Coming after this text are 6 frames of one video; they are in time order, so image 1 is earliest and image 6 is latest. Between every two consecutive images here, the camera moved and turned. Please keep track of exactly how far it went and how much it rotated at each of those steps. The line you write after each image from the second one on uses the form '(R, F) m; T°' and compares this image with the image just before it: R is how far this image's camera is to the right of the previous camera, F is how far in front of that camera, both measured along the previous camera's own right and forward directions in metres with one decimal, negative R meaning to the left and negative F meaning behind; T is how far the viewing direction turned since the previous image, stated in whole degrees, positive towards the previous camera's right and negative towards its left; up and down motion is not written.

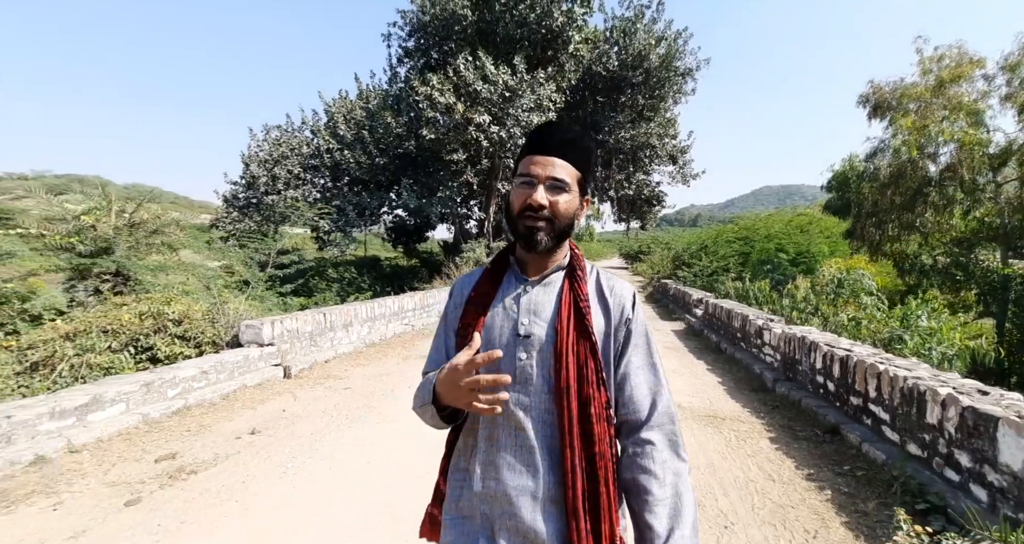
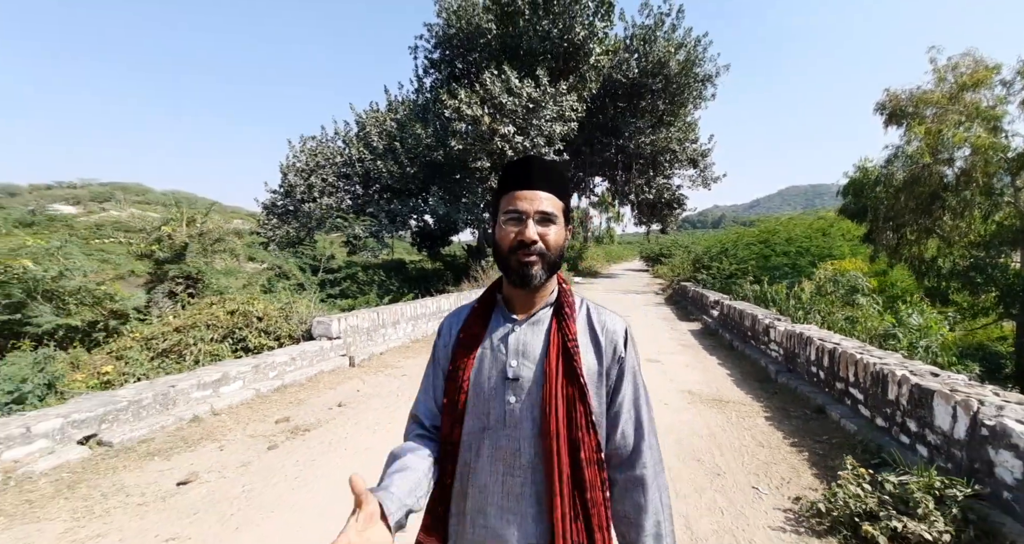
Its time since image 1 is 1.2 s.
(-0.2, -0.9) m; -3°
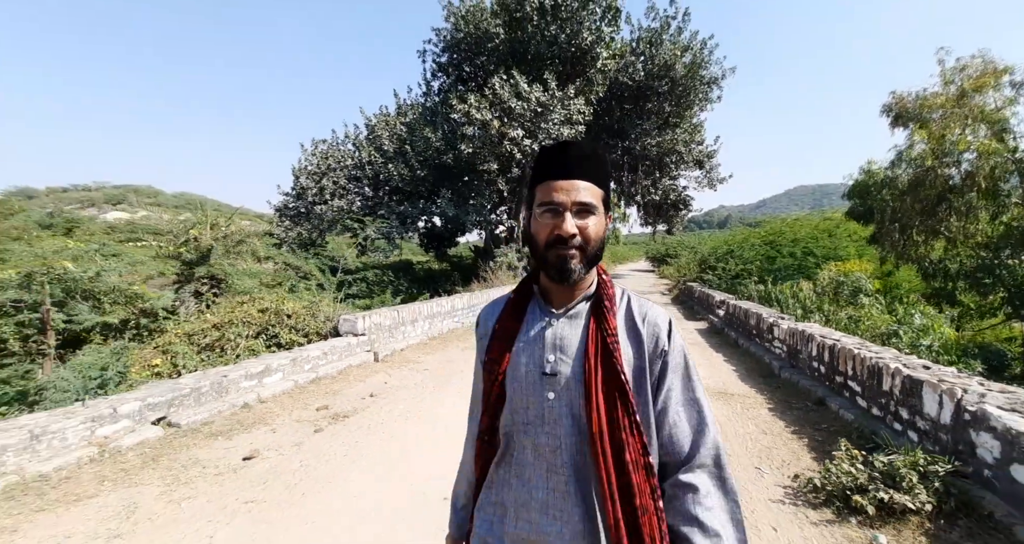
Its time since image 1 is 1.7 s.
(-0.2, -0.4) m; -1°
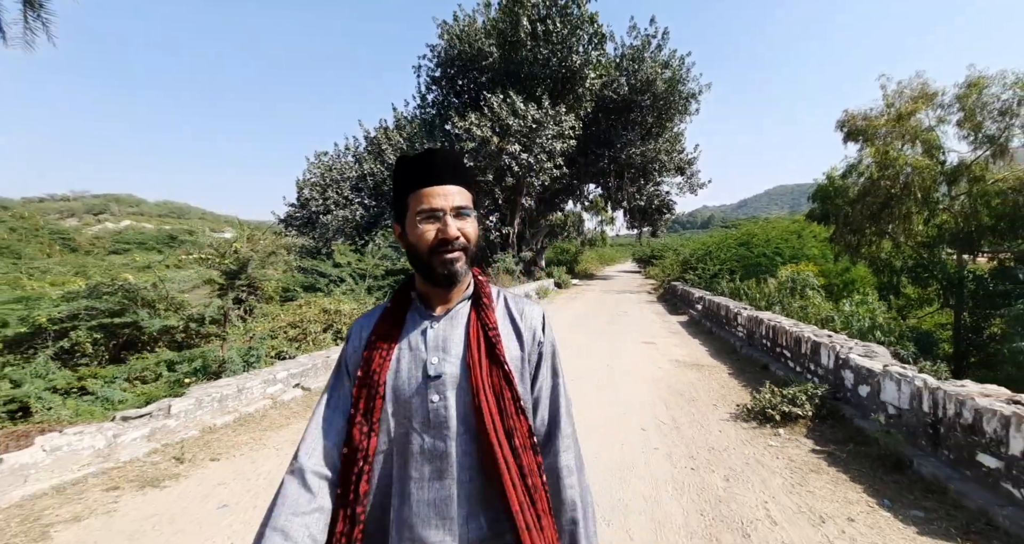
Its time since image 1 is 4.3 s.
(-0.6, -1.7) m; +2°
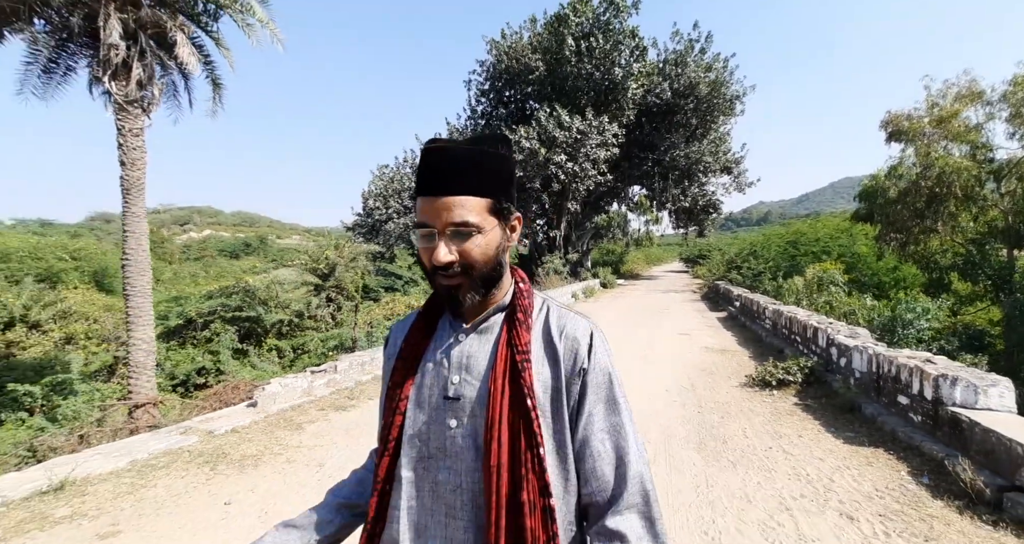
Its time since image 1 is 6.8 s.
(-0.1, -1.7) m; -6°
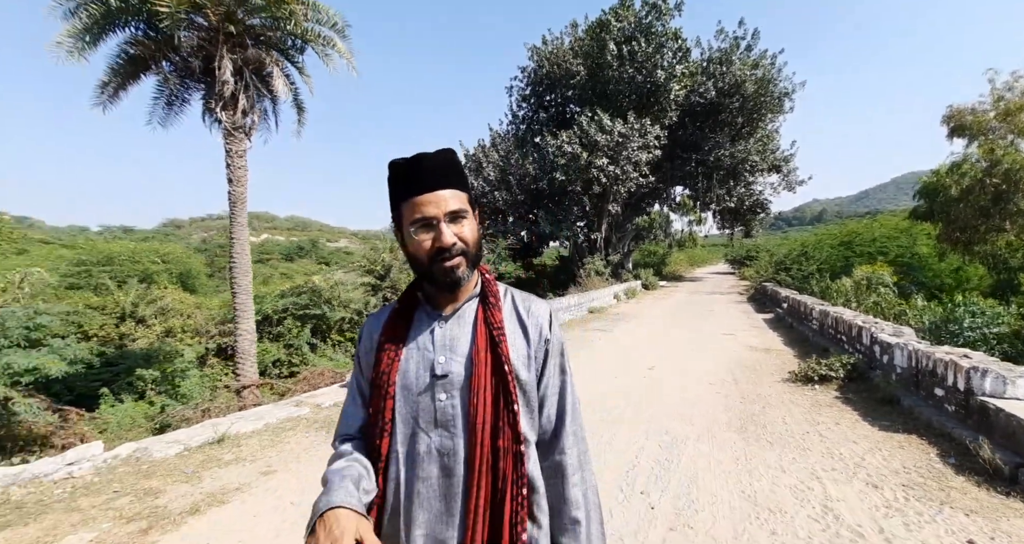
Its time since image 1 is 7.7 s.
(-0.2, -0.7) m; -5°
